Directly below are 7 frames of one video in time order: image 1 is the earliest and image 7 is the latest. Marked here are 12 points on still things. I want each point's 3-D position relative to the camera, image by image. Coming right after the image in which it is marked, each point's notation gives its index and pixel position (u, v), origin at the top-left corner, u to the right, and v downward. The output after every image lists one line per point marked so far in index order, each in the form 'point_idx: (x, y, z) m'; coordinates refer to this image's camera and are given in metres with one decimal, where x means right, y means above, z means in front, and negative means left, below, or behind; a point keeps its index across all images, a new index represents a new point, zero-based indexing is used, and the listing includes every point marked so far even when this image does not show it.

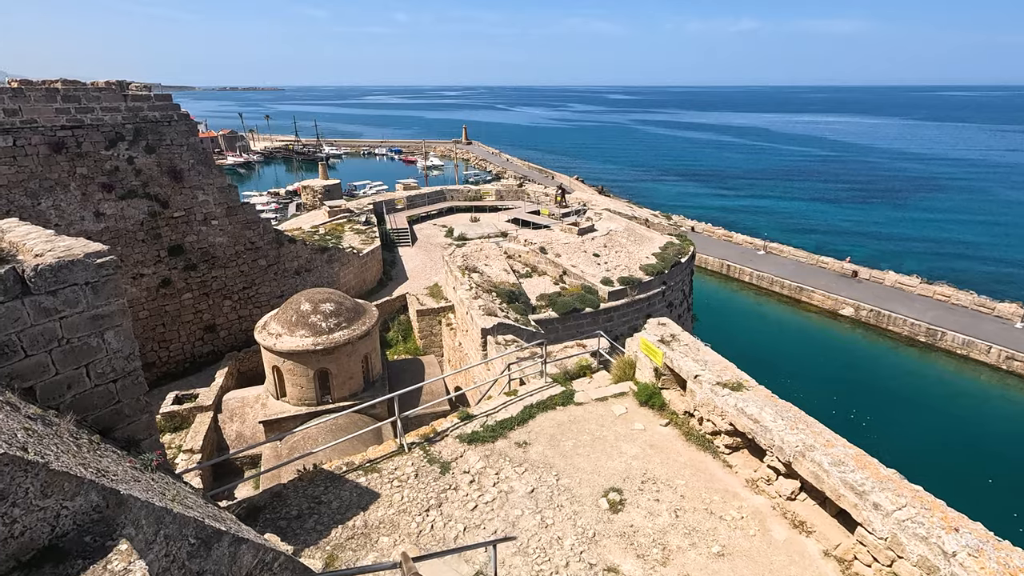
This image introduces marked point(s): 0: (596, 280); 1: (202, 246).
0: (+2.5, +0.2, +16.0) m
1: (-7.2, +1.0, +12.5) m
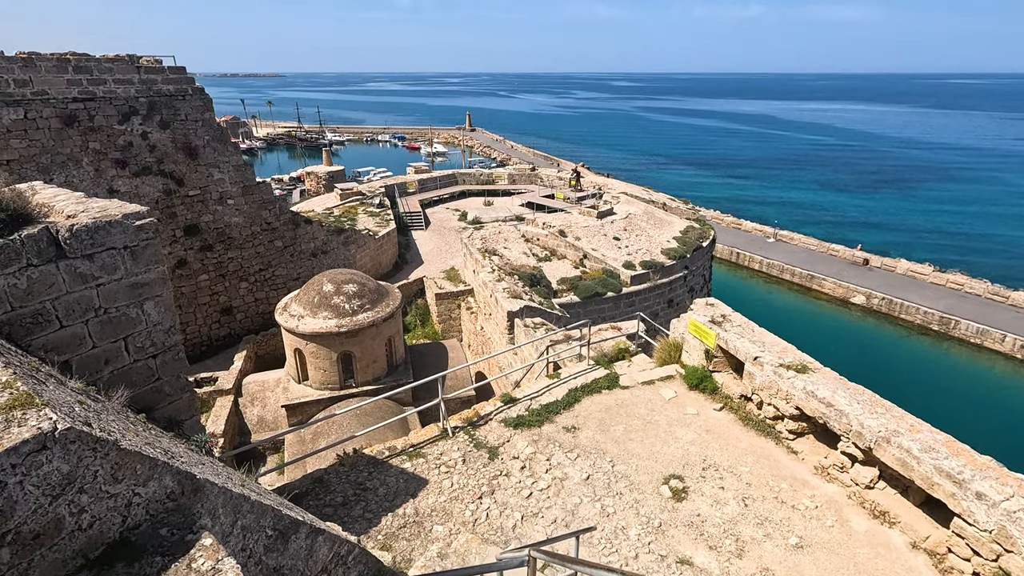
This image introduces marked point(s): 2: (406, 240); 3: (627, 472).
0: (+3.1, +0.7, +15.6) m
1: (-6.6, +1.4, +12.1) m
2: (-3.9, +1.8, +19.6) m
3: (+1.2, -1.9, +5.4) m
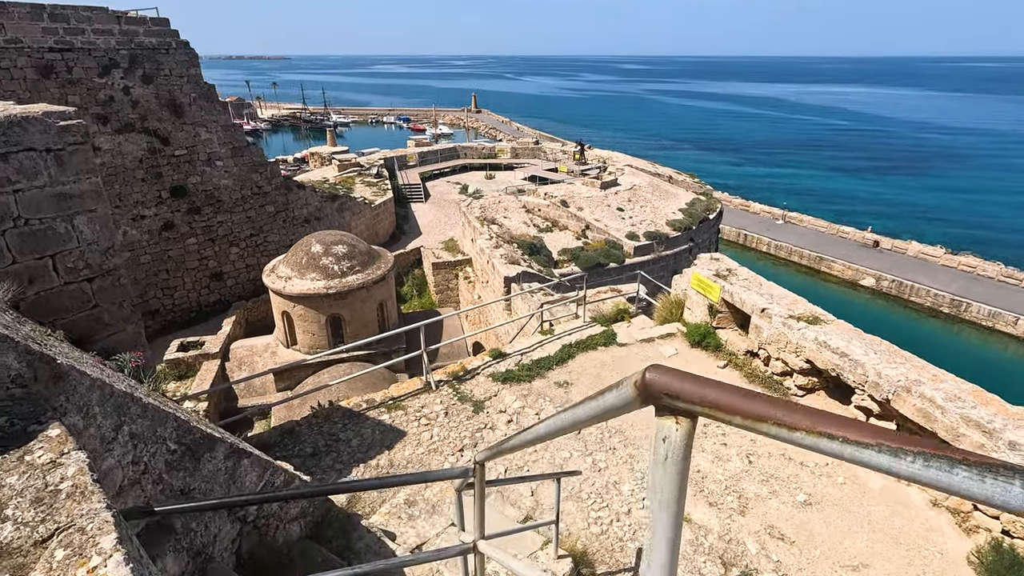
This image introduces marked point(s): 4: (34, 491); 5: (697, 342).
0: (+3.1, +1.5, +15.2) m
1: (-6.7, +2.2, +11.7) m
2: (-3.8, +2.7, +19.2) m
3: (+1.0, -1.3, +5.0) m
4: (-1.3, -0.6, +1.5) m
5: (+2.2, -0.6, +6.3) m
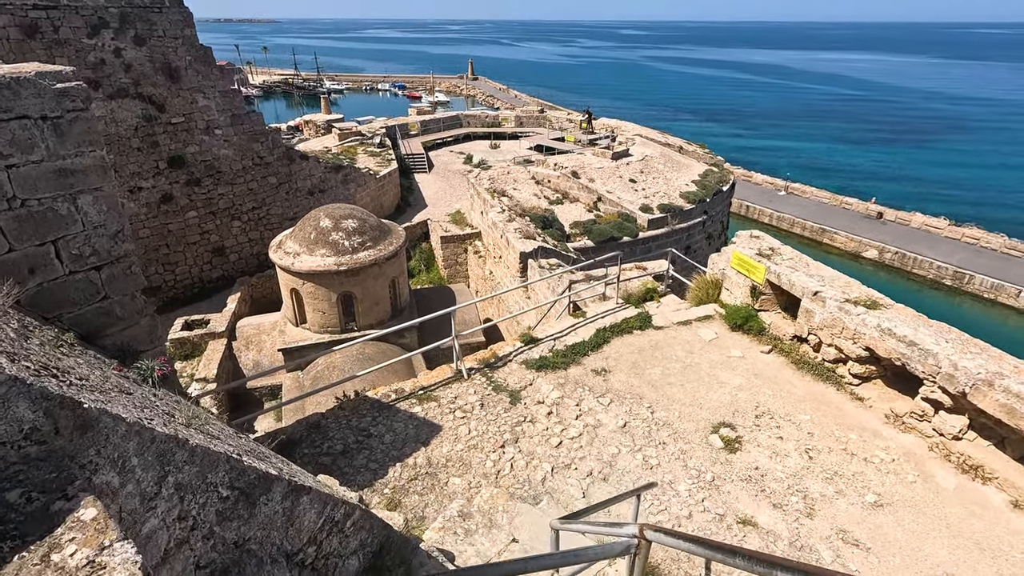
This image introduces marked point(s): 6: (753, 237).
0: (+3.4, +2.2, +14.7) m
1: (-6.4, +2.7, +11.1) m
2: (-3.6, +3.7, +18.6) m
3: (+1.4, -1.2, +4.7) m
4: (-0.9, -0.6, +1.1) m
5: (+2.5, -0.4, +6.0) m
6: (+2.9, +0.6, +6.4) m
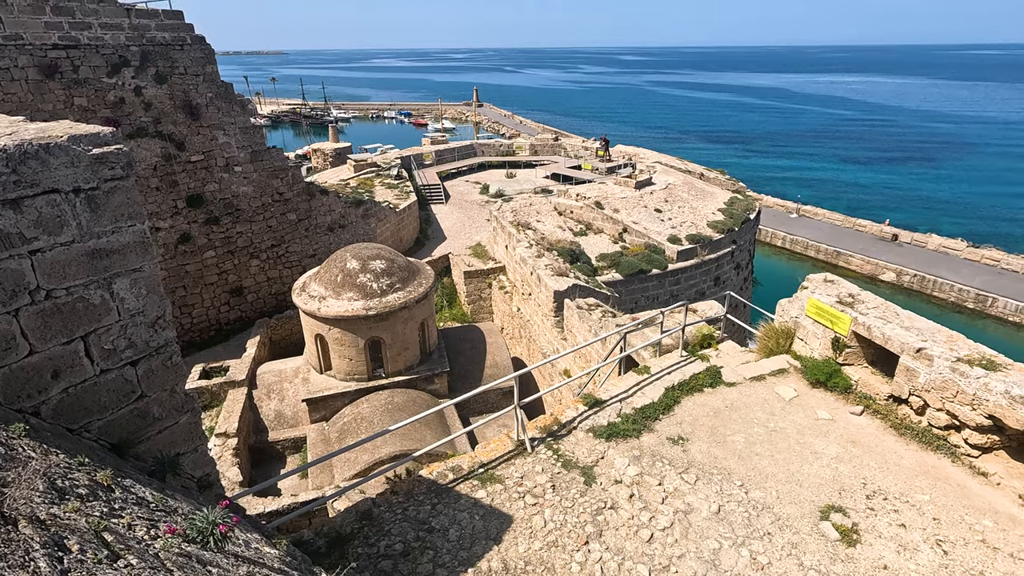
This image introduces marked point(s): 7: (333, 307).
0: (+4.0, +1.3, +14.2) m
1: (-5.8, +1.8, +10.7) m
2: (-2.9, +2.5, +18.2) m
3: (+2.0, -1.6, +4.1) m
4: (-0.4, -1.0, +0.6) m
5: (+3.1, -1.0, +5.4) m
6: (+3.5, +0.1, +5.9) m
7: (-2.7, -0.3, +8.2) m
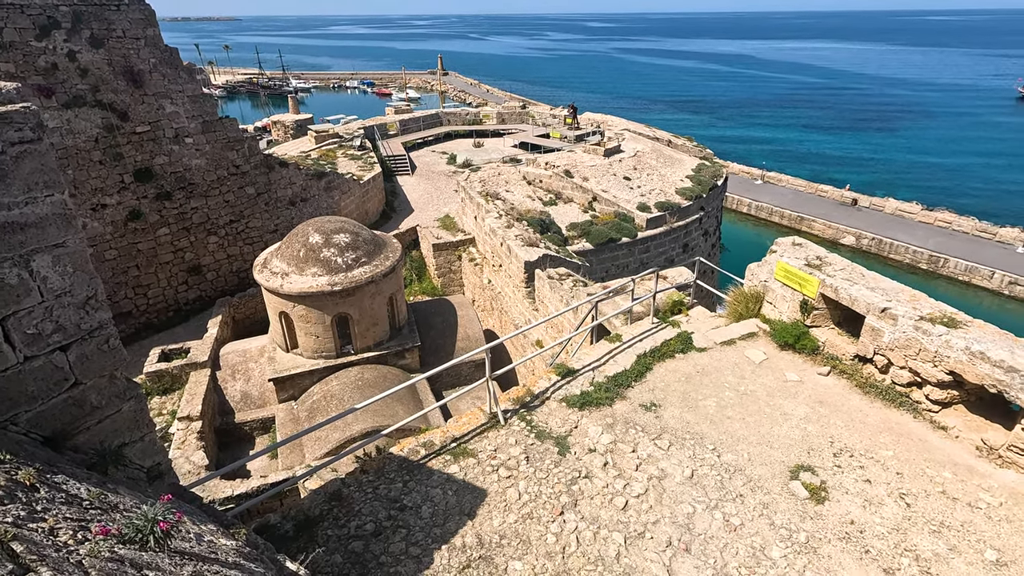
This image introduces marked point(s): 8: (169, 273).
0: (+3.2, +2.1, +14.2) m
1: (-6.4, +2.3, +10.2) m
2: (-4.0, +3.4, +17.8) m
3: (+1.8, -1.4, +4.2) m
4: (-0.4, -0.9, +0.5) m
5: (+2.8, -0.6, +5.5) m
6: (+3.1, +0.5, +5.9) m
7: (-3.2, +0.1, +8.0) m
8: (-6.8, +0.3, +10.6) m
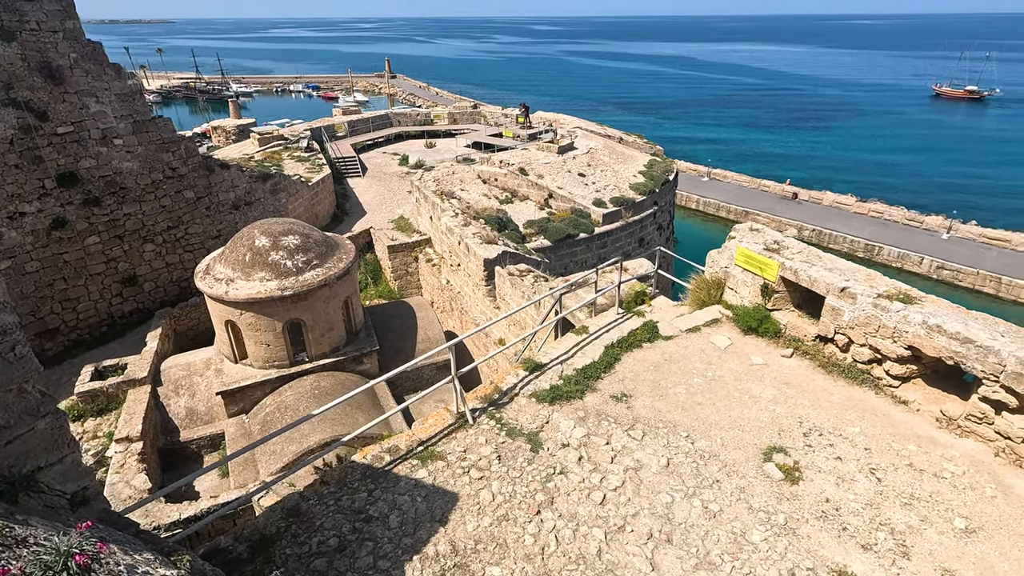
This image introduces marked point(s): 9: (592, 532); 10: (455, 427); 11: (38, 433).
0: (+2.0, +2.3, +14.2) m
1: (-7.2, +2.0, +9.5) m
2: (-5.4, +3.2, +17.2) m
3: (+1.5, -1.2, +4.1) m
4: (-0.3, -0.9, +0.3) m
5: (+2.5, -0.4, +5.5) m
6: (+2.7, +0.7, +6.0) m
7: (-3.8, 0.0, +7.5) m
8: (-7.6, 0.0, +9.9) m
9: (+0.5, -1.5, +3.4) m
10: (-0.5, -1.1, +4.2) m
11: (-1.9, -0.6, +2.2) m
